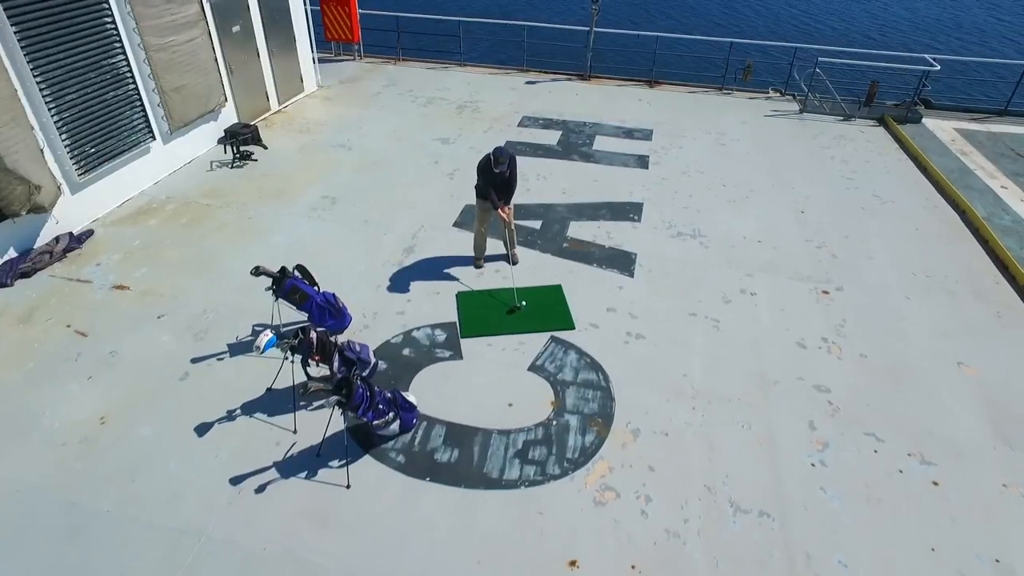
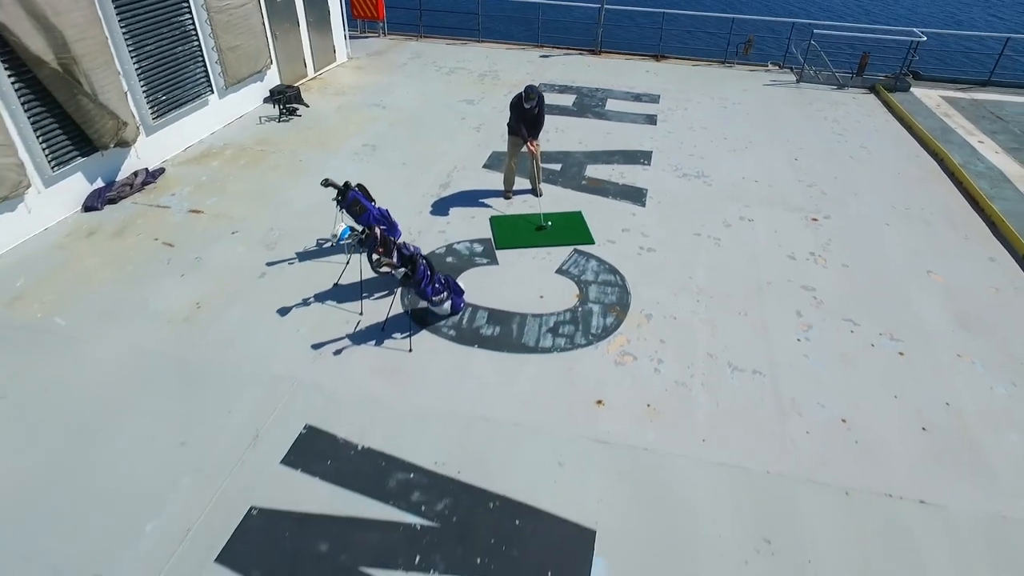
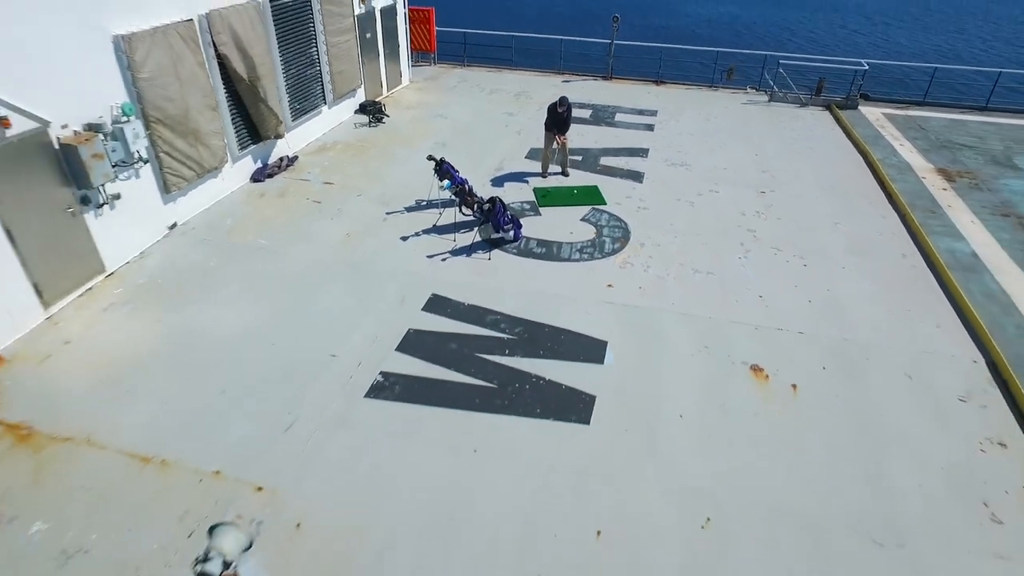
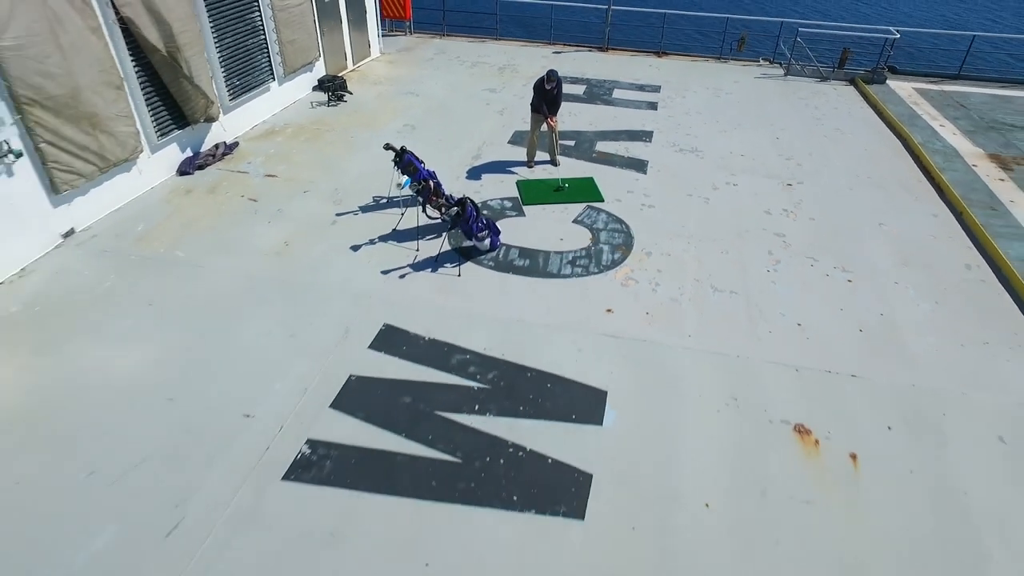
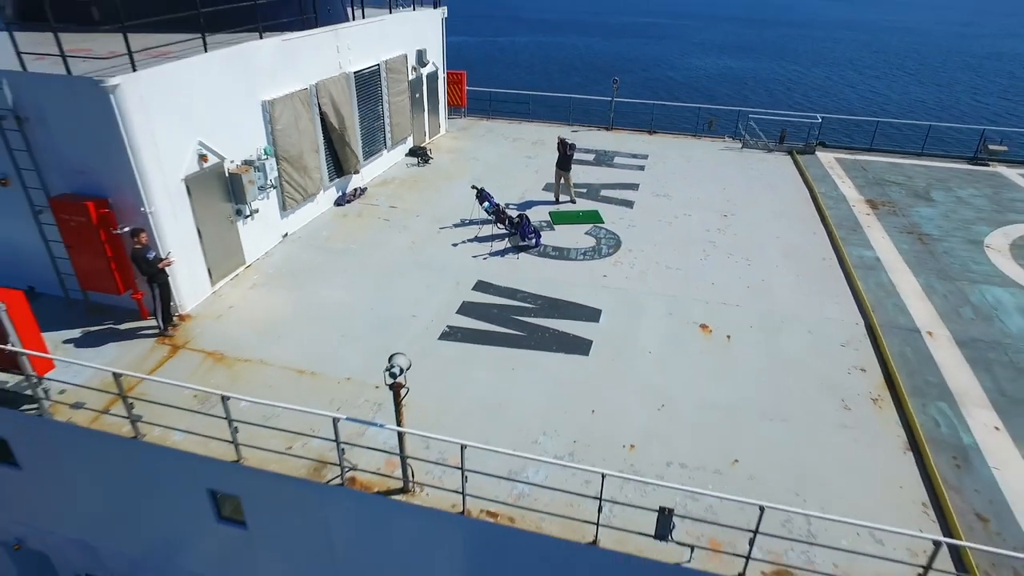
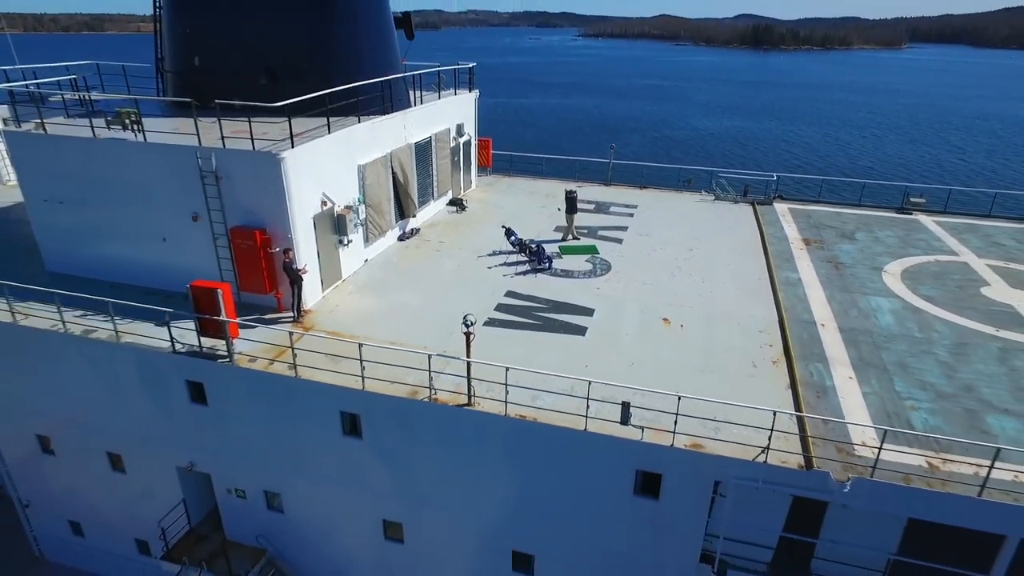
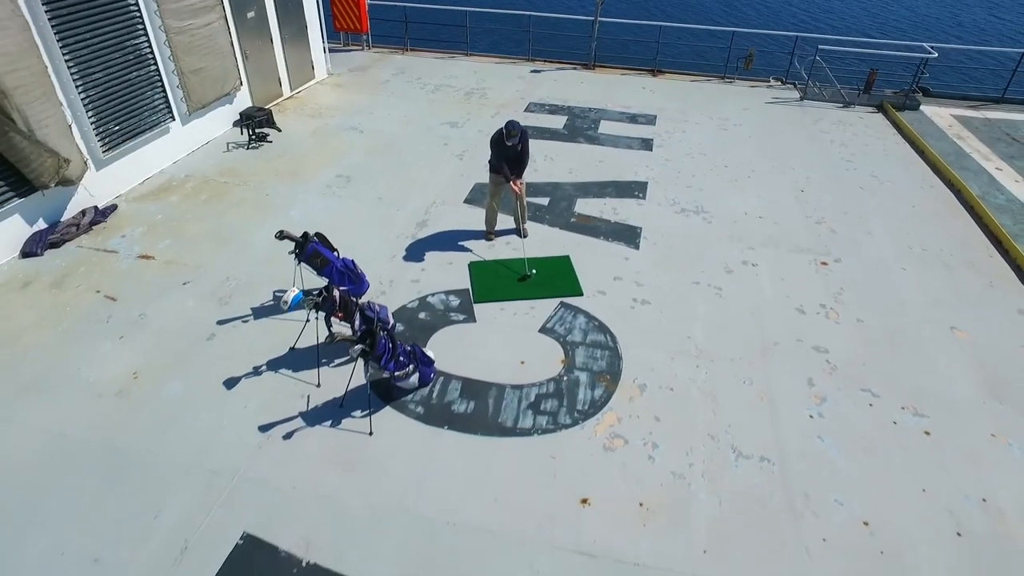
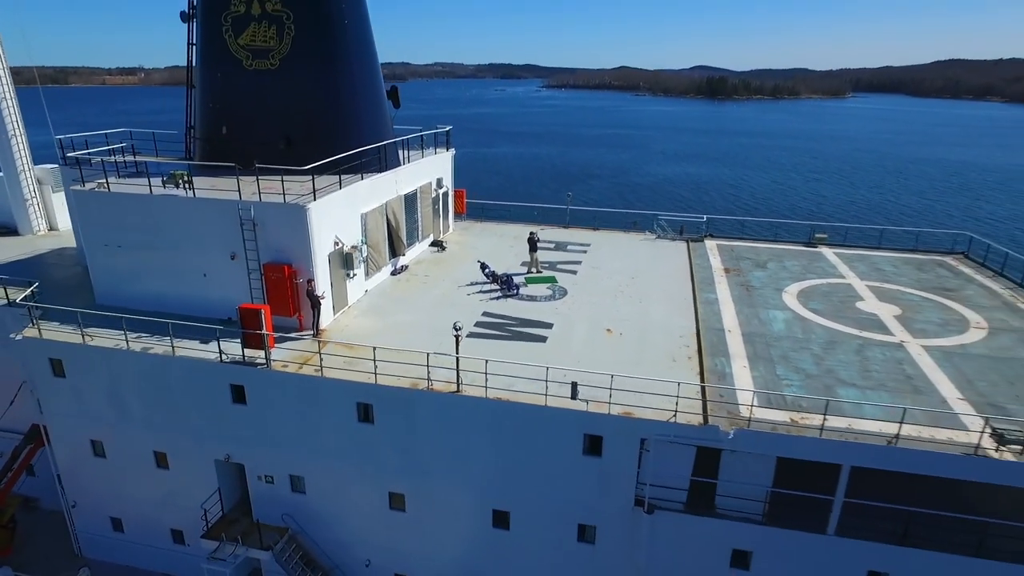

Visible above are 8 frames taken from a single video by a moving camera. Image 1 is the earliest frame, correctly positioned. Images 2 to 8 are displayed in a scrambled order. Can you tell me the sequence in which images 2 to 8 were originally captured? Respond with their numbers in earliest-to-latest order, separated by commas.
7, 2, 4, 3, 5, 6, 8
